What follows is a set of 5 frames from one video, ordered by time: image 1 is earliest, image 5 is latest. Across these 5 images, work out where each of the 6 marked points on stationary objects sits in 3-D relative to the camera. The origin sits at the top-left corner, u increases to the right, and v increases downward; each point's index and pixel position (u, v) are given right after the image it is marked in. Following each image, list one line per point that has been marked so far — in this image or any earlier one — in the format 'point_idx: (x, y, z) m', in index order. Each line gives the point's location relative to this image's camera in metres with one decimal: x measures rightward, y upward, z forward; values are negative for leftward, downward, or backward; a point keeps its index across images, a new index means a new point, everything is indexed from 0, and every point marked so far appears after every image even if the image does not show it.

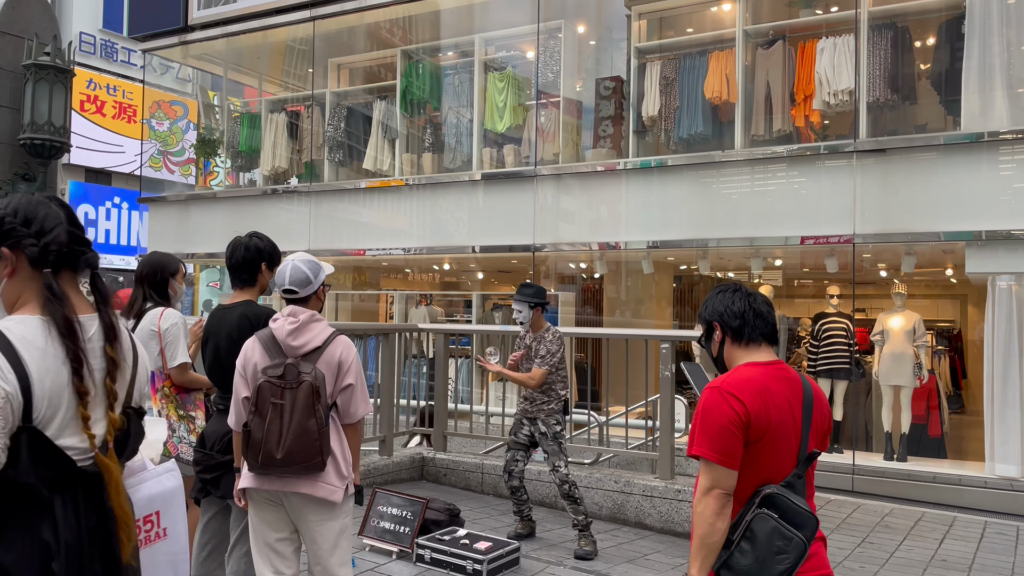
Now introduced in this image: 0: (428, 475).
0: (-0.6, -1.5, +6.4) m
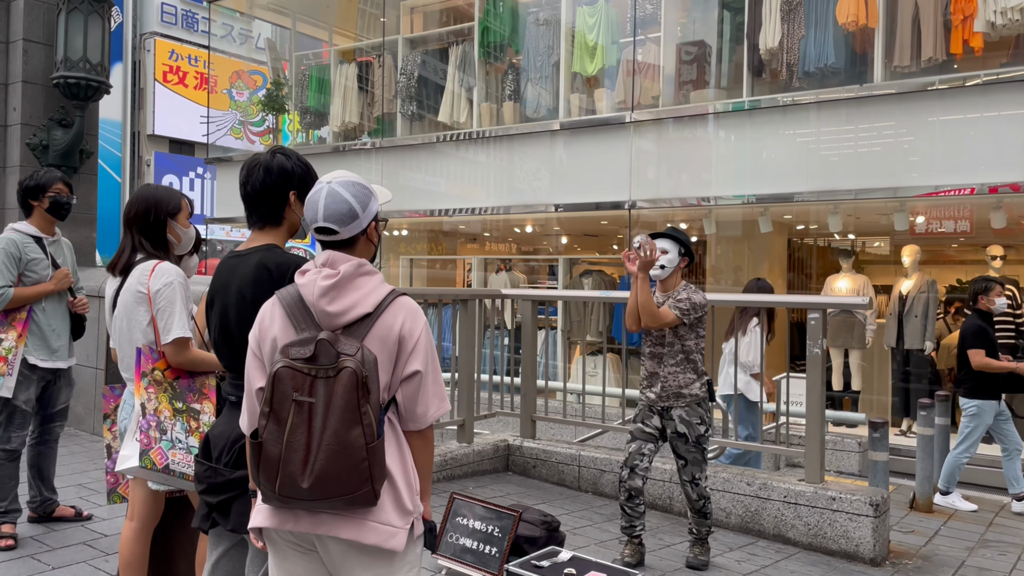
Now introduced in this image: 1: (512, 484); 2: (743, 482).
0: (0.0, -1.2, +5.4) m
1: (0.0, -1.2, +5.2) m
2: (+1.3, -1.1, +4.5) m
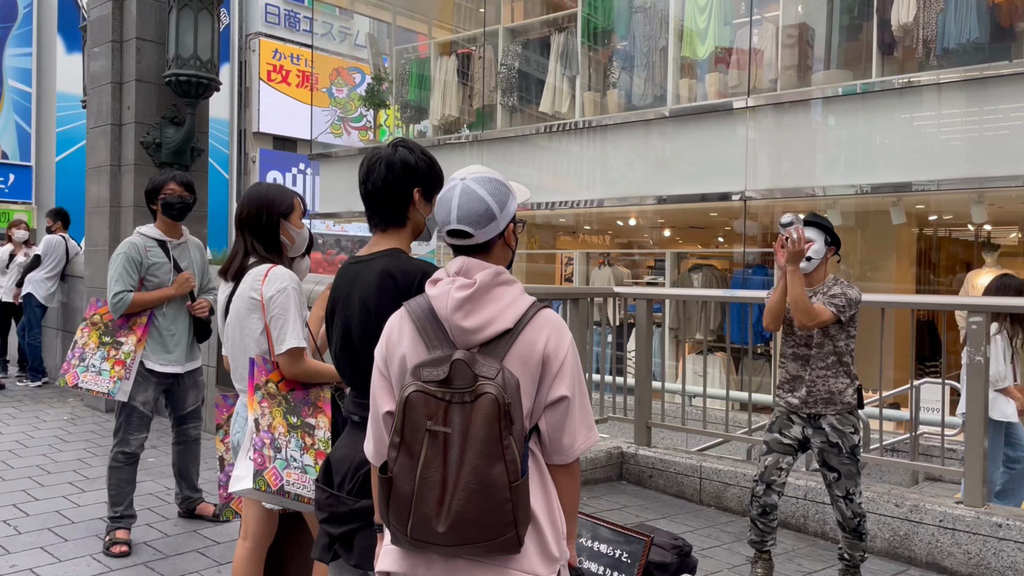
0: (+0.7, -1.2, +5.1) m
1: (+0.7, -1.2, +4.9) m
2: (+1.9, -1.1, +4.0) m
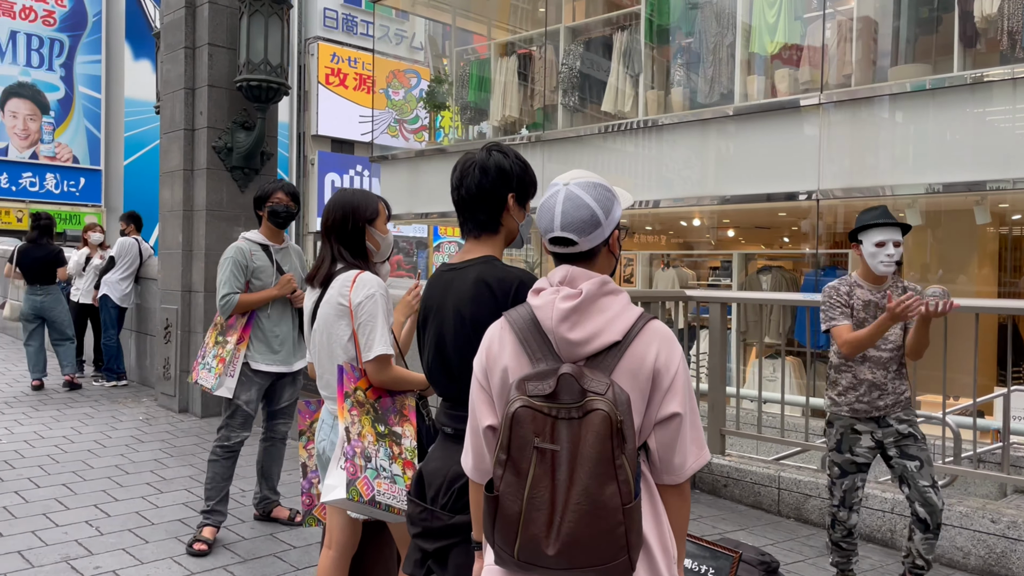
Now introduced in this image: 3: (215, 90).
0: (+1.2, -1.2, +5.0) m
1: (+1.1, -1.3, +4.8) m
2: (+2.2, -1.1, +3.8) m
3: (-2.4, +1.6, +6.5) m
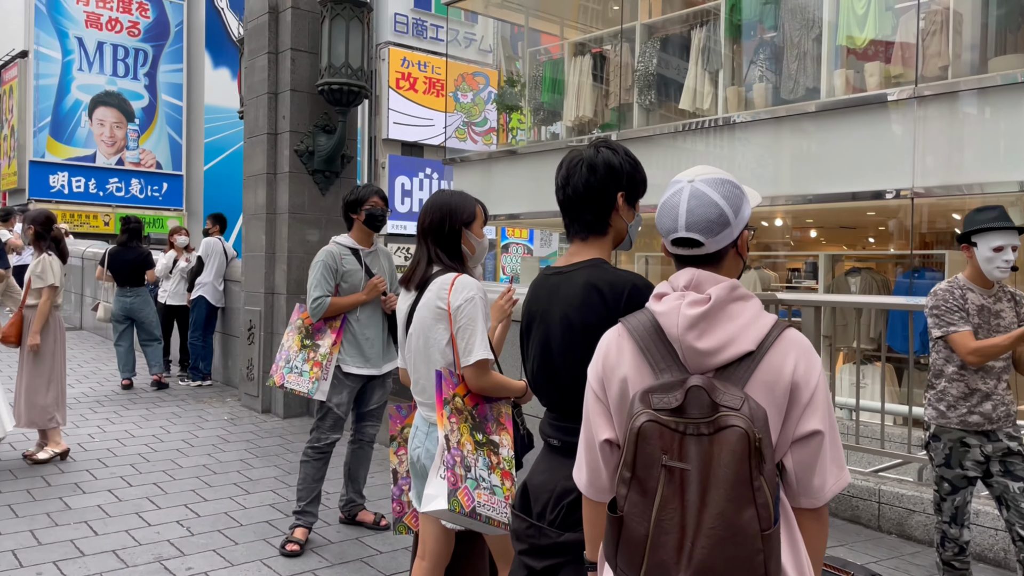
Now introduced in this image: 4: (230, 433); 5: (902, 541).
0: (+1.7, -1.2, +4.8) m
1: (+1.6, -1.3, +4.5) m
2: (+2.6, -1.1, +3.5) m
3: (-1.7, +1.6, +6.6) m
4: (-2.1, -1.1, +6.0) m
5: (+2.0, -1.3, +4.2) m
